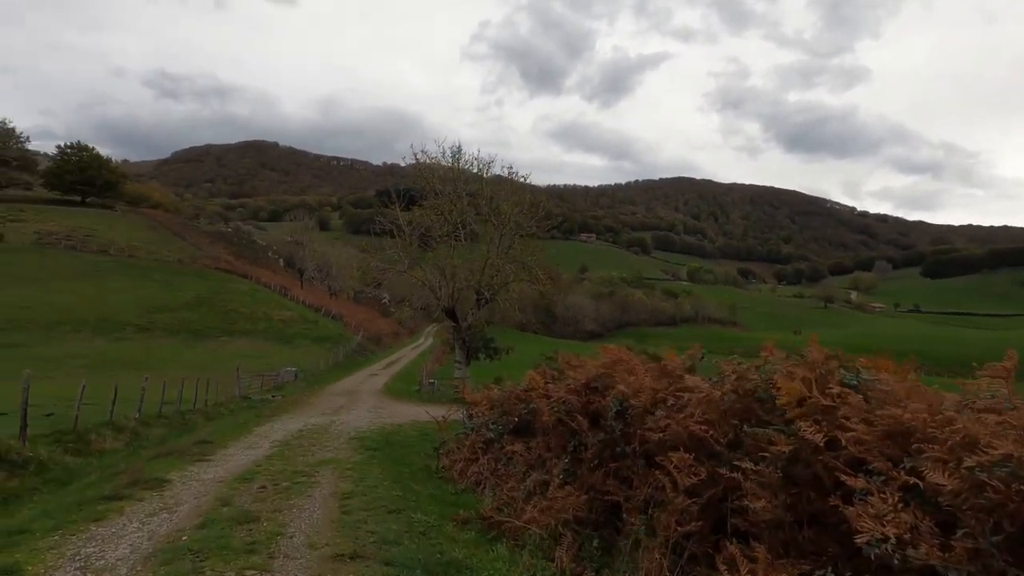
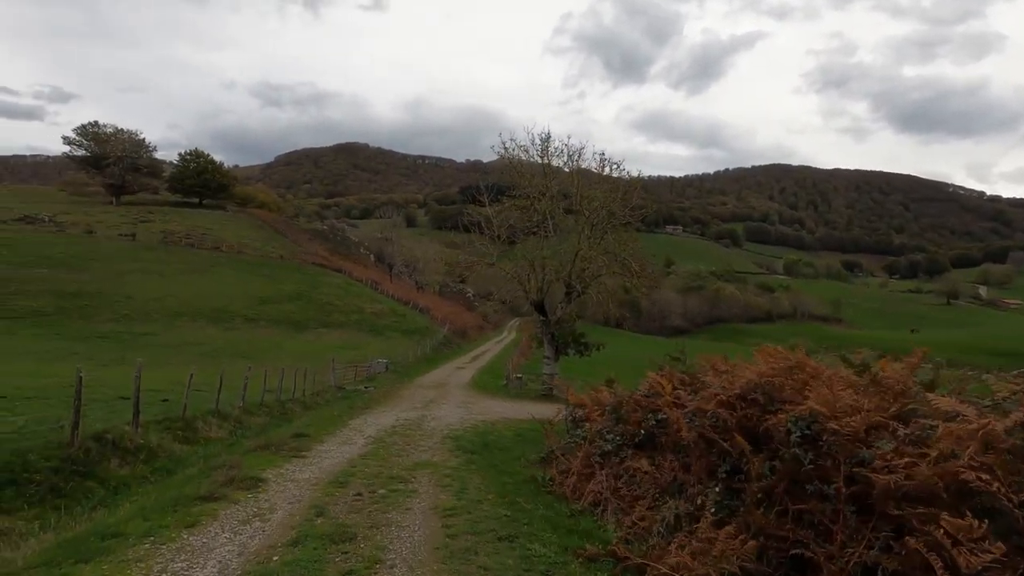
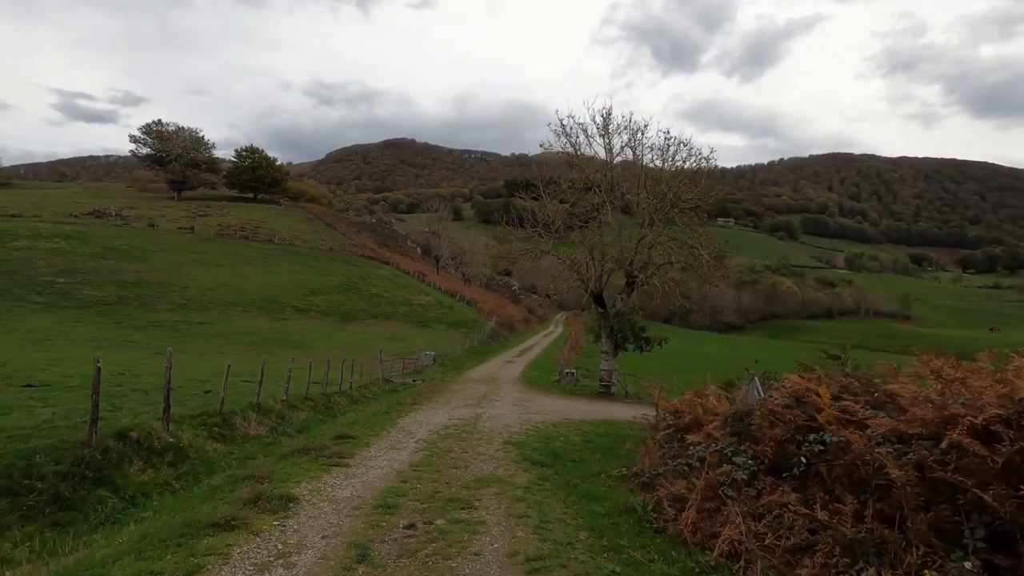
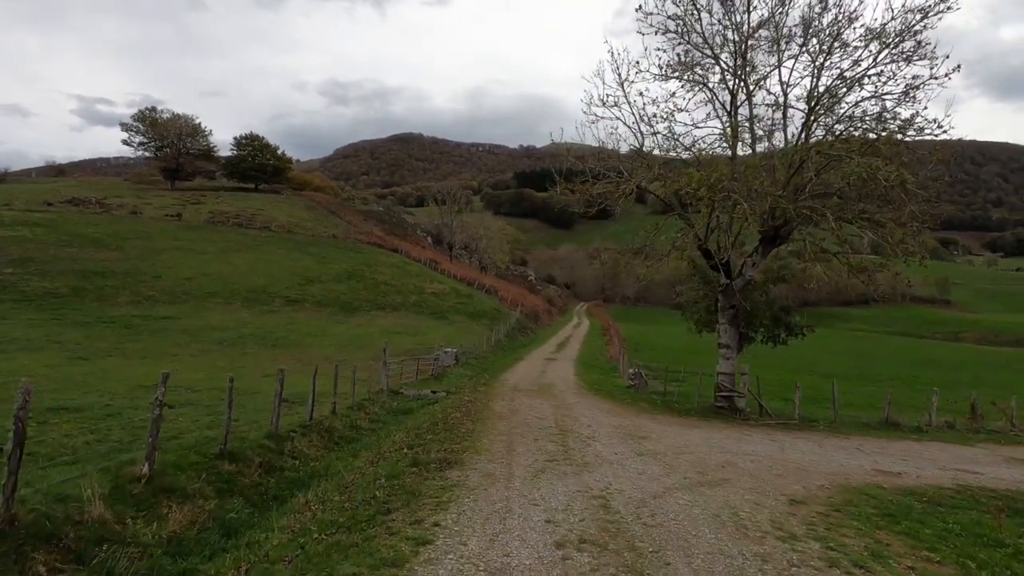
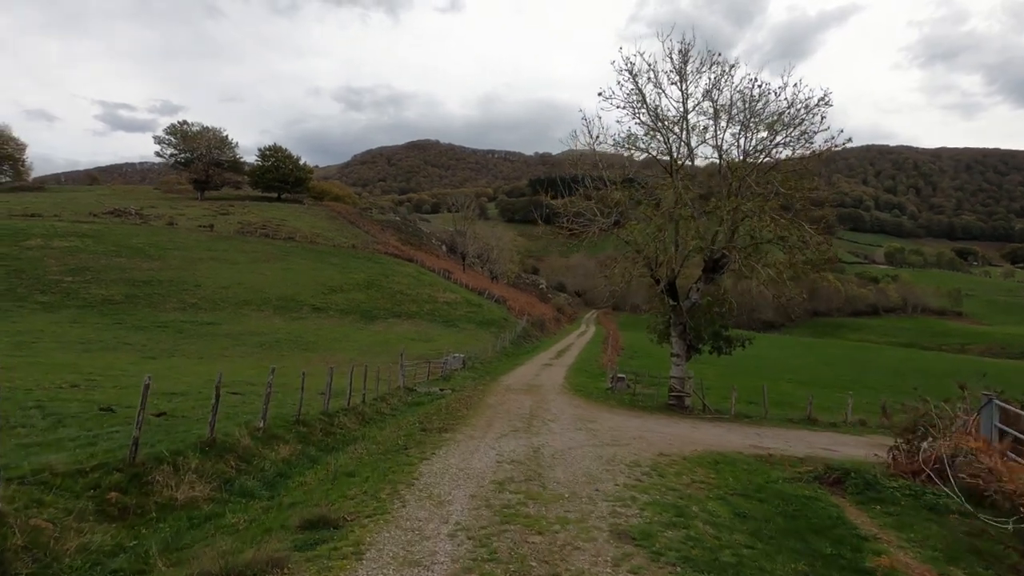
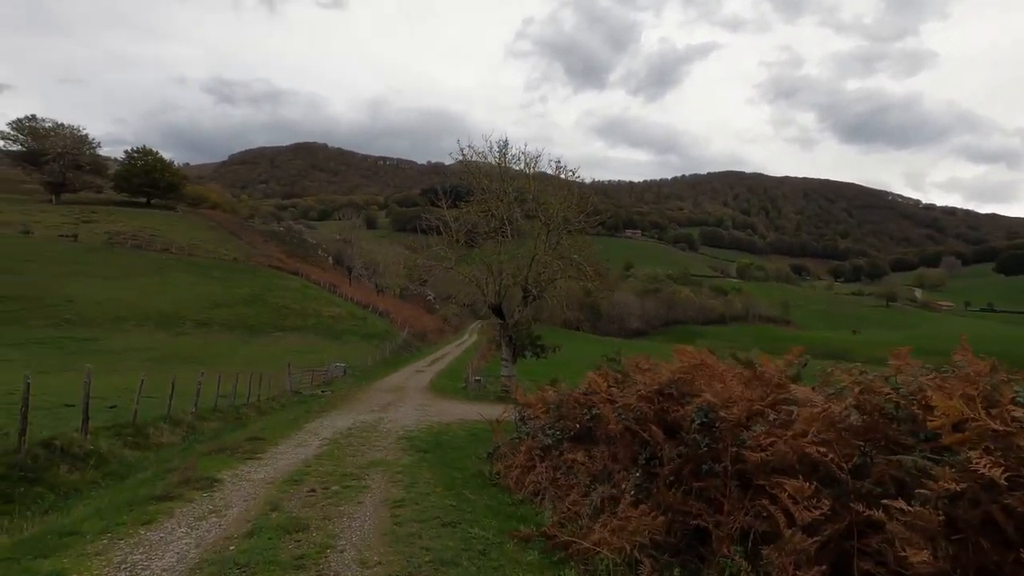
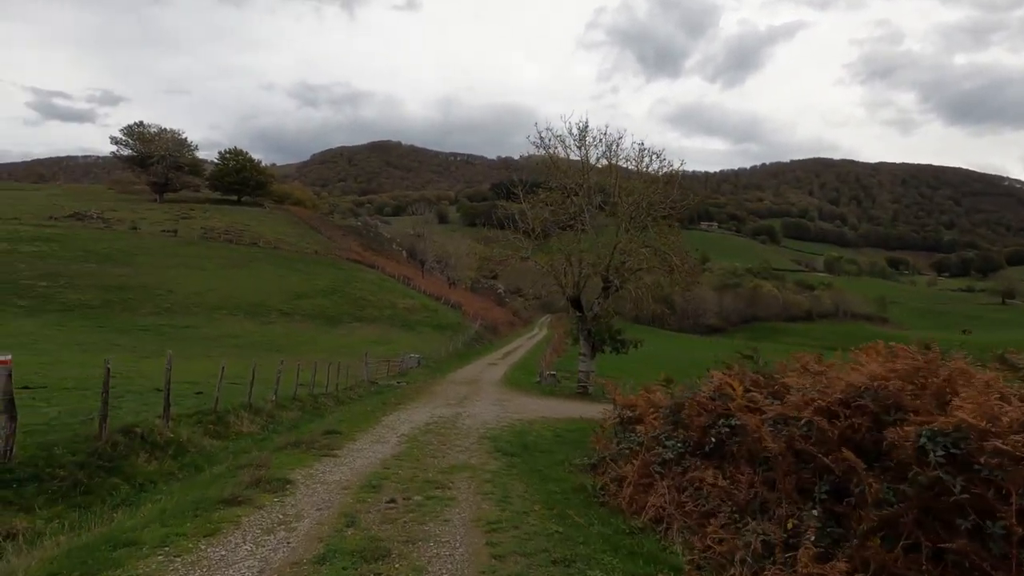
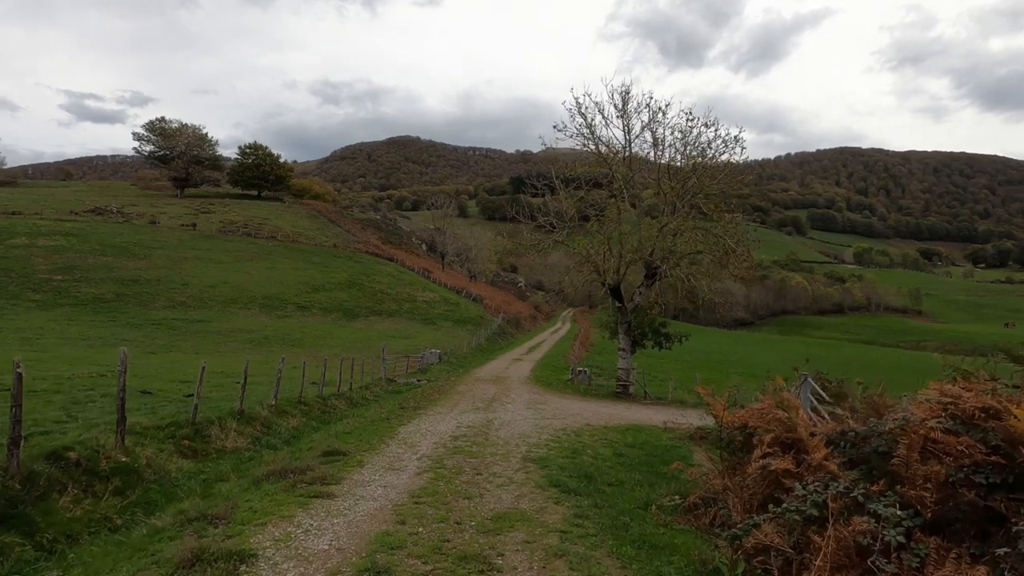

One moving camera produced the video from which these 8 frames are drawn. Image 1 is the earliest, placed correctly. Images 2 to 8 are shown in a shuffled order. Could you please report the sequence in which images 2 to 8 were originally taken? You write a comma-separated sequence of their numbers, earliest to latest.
6, 2, 7, 3, 8, 5, 4
